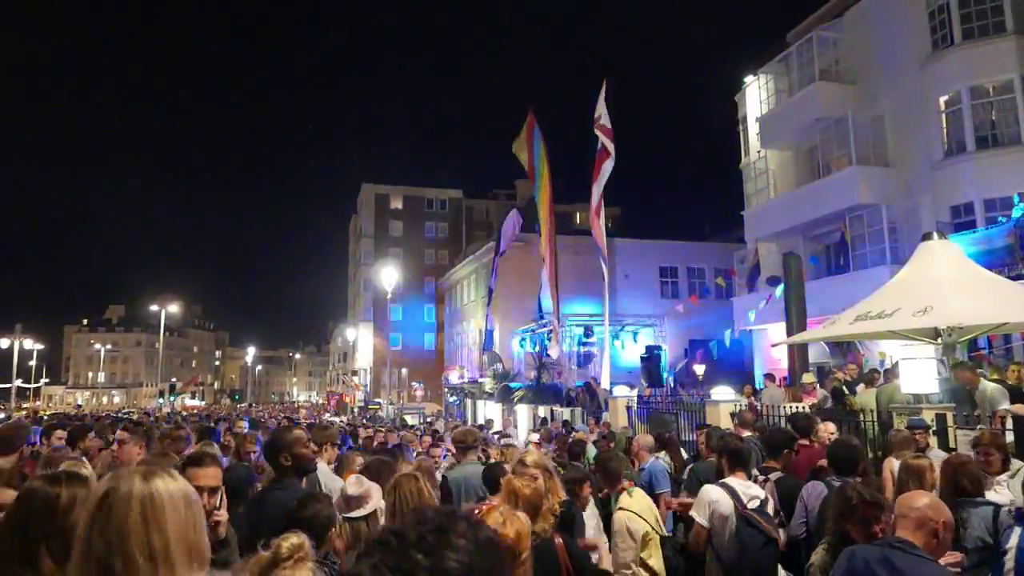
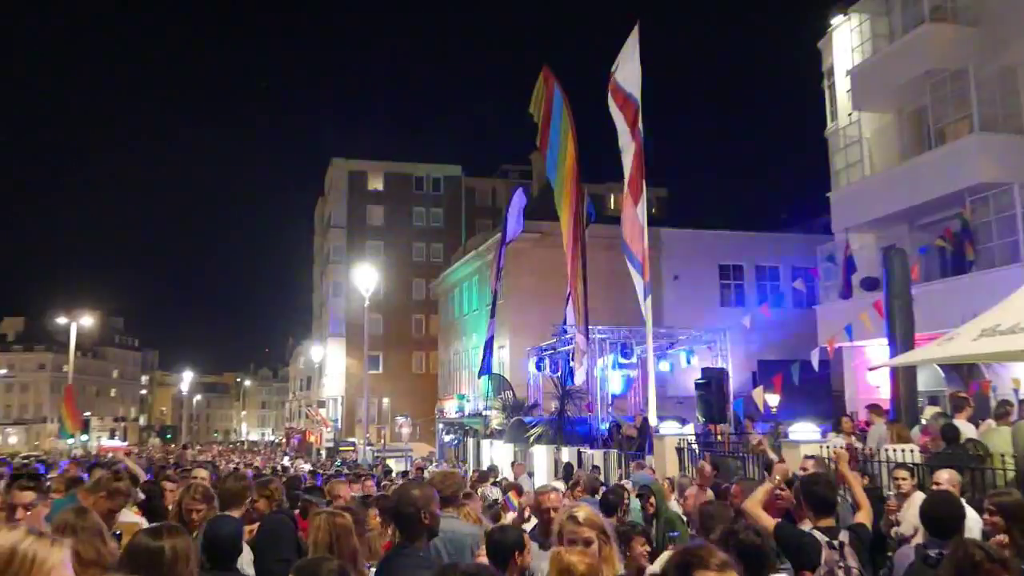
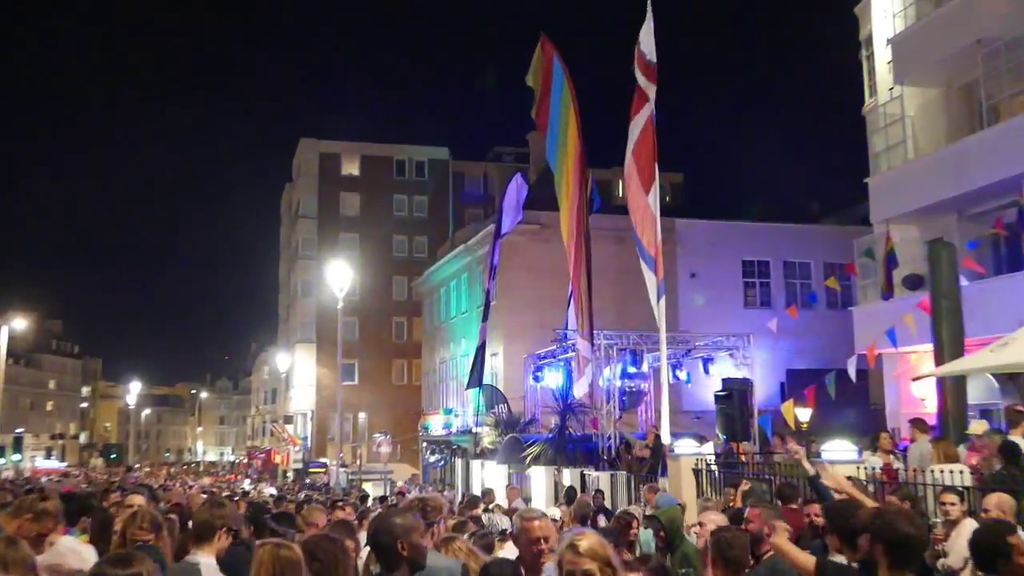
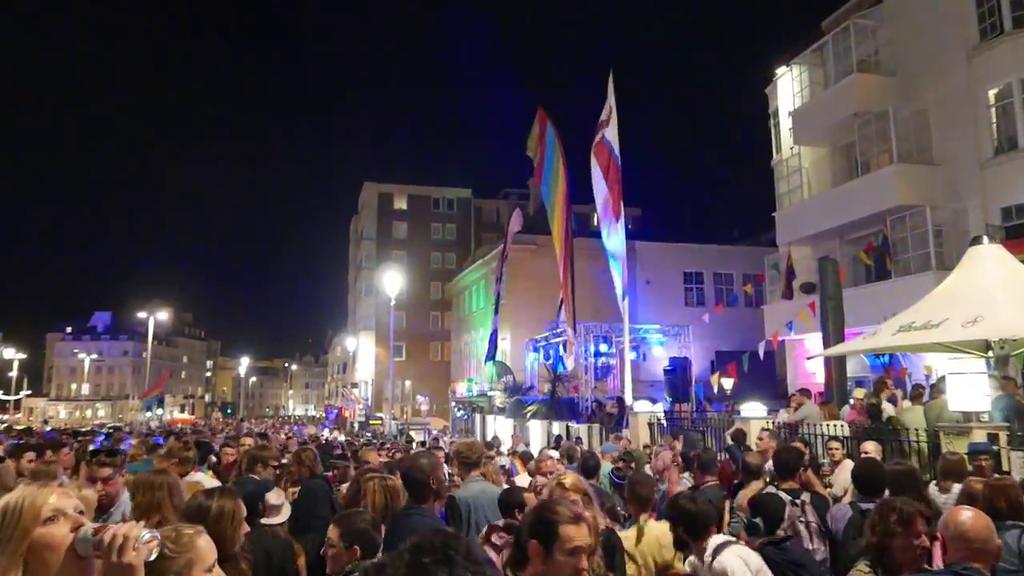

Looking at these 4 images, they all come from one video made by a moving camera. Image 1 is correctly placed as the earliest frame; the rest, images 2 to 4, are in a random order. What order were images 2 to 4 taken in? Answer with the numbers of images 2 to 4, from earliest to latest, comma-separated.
4, 2, 3
